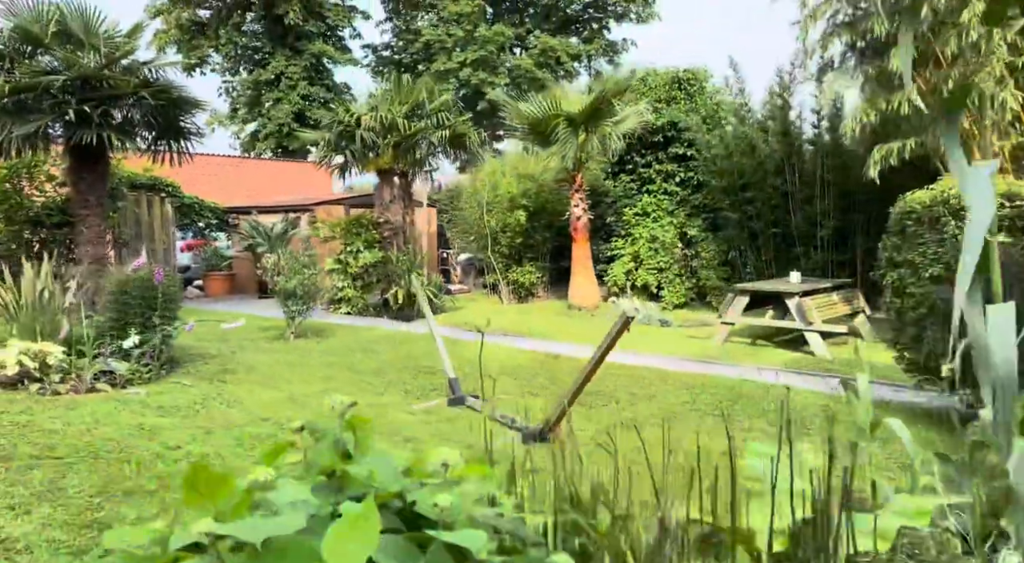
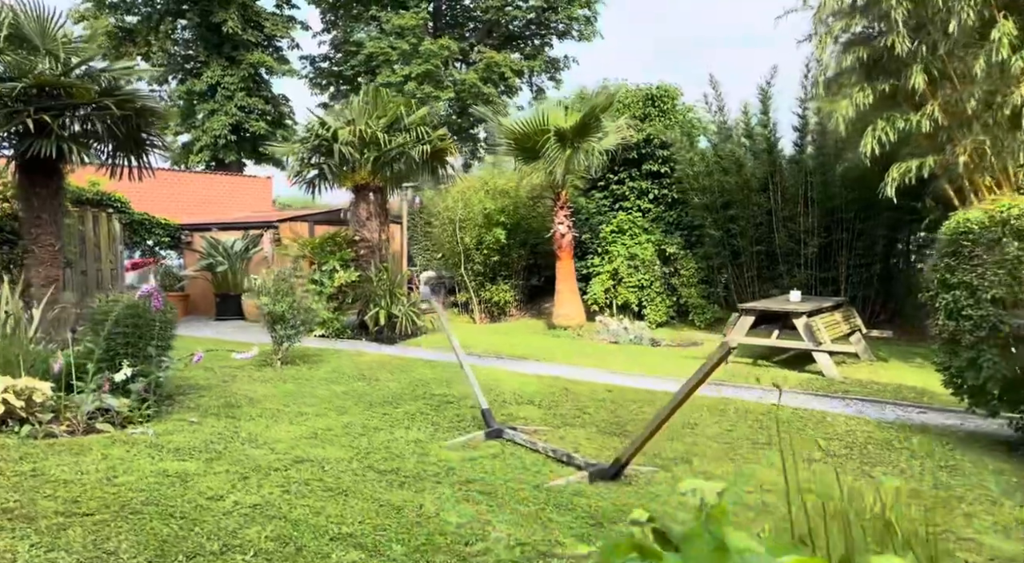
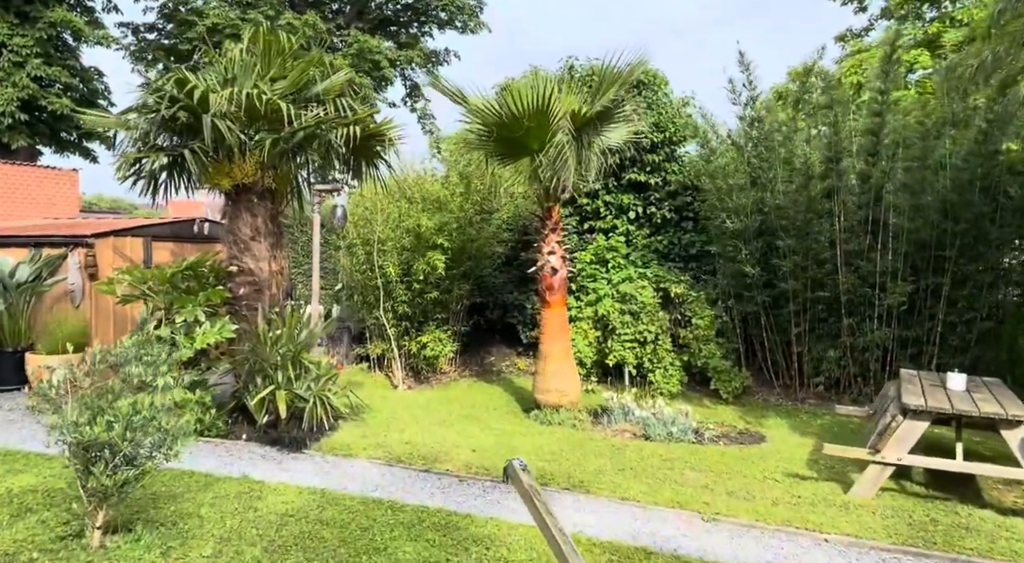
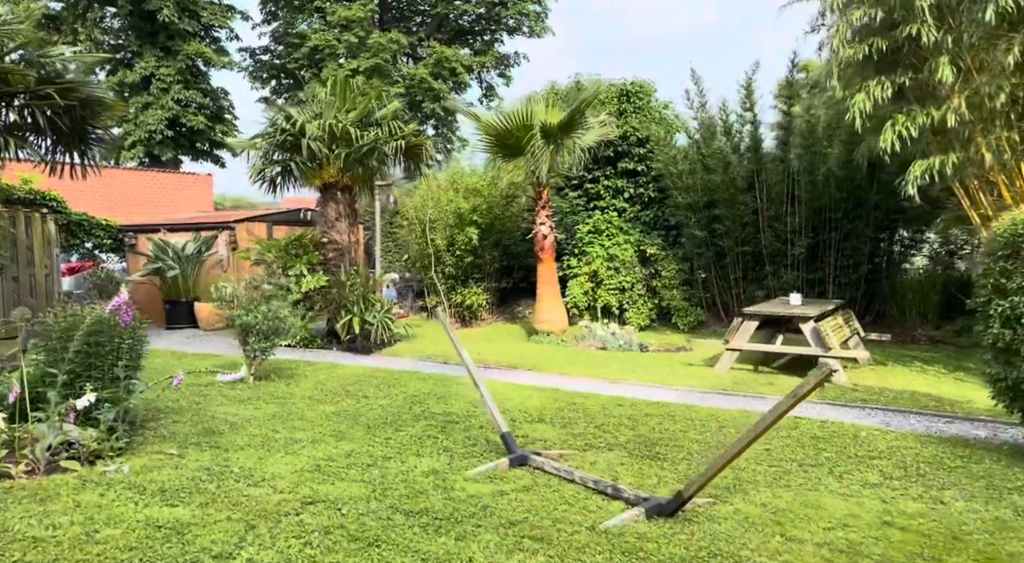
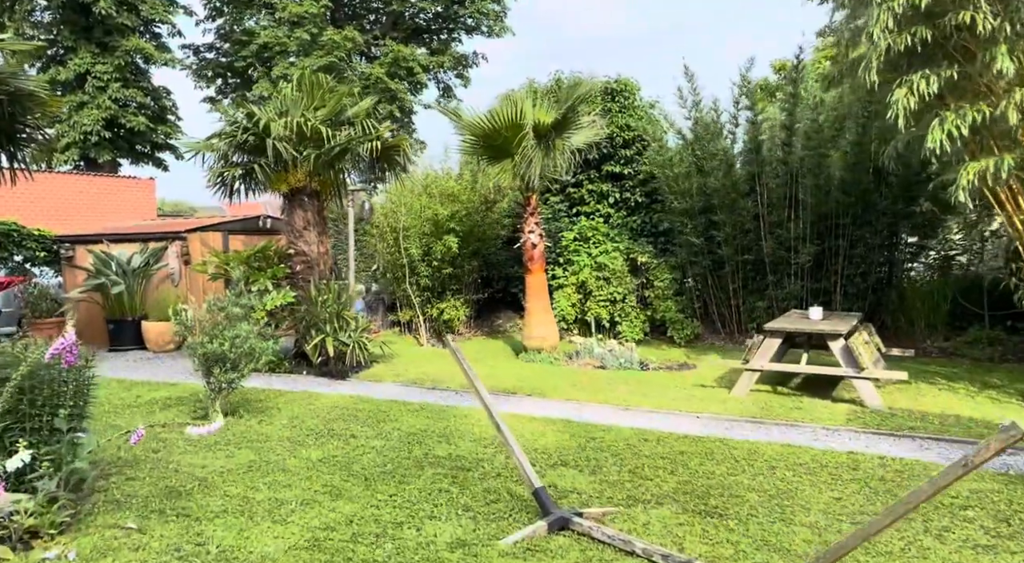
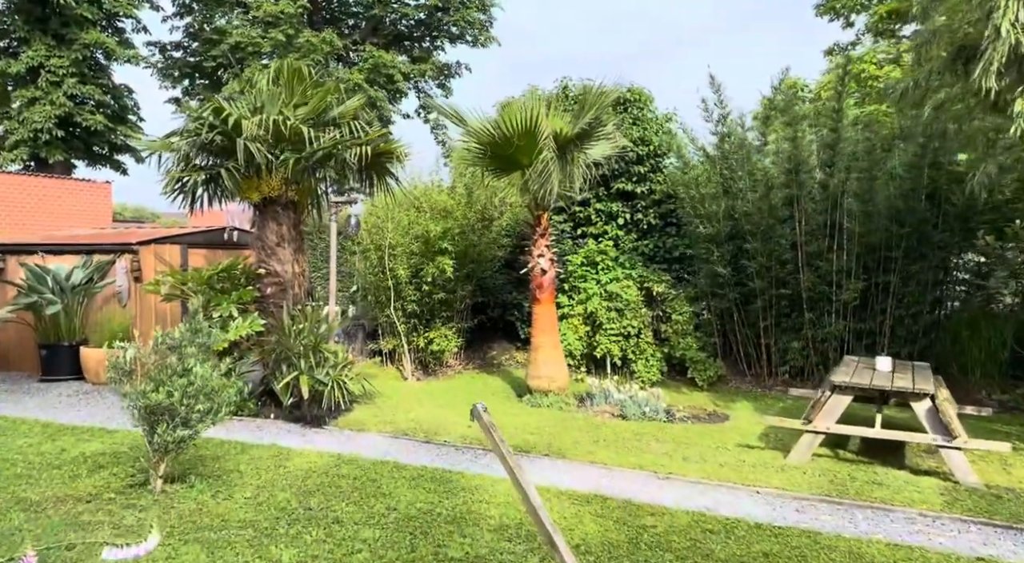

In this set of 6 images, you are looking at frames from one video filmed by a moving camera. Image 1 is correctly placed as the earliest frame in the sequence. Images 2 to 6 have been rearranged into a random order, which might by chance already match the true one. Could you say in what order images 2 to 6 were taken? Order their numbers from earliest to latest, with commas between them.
2, 4, 5, 6, 3
